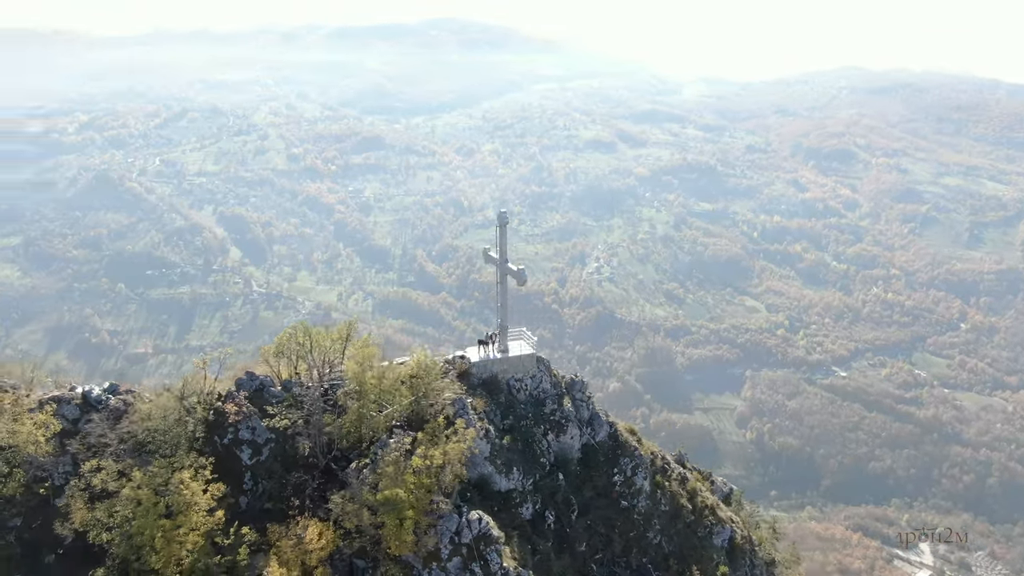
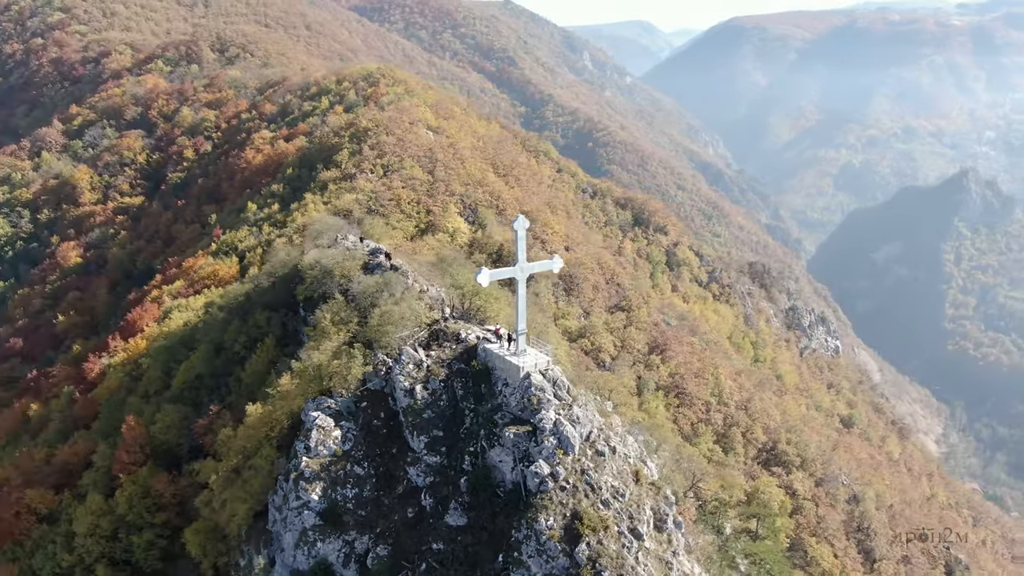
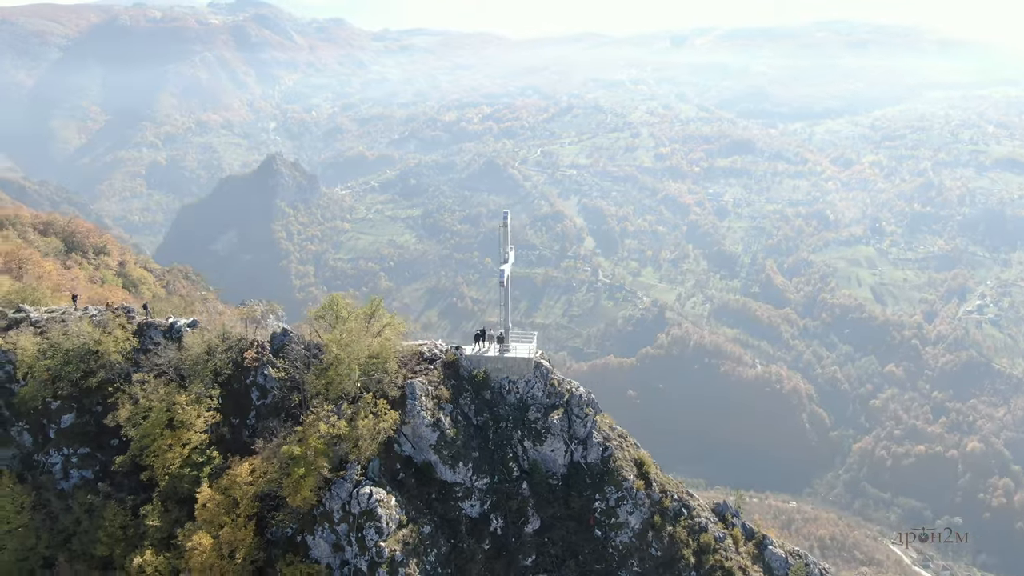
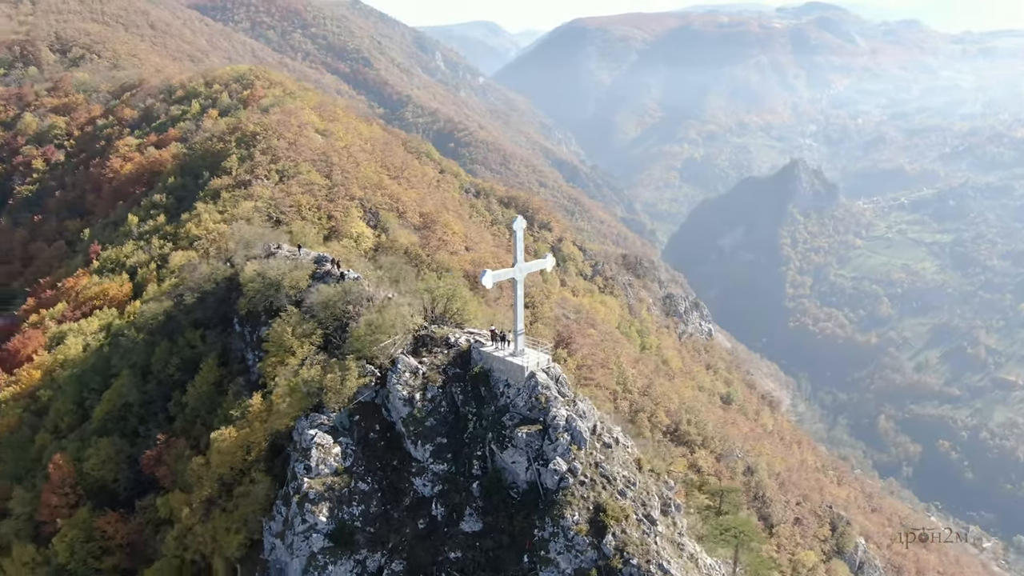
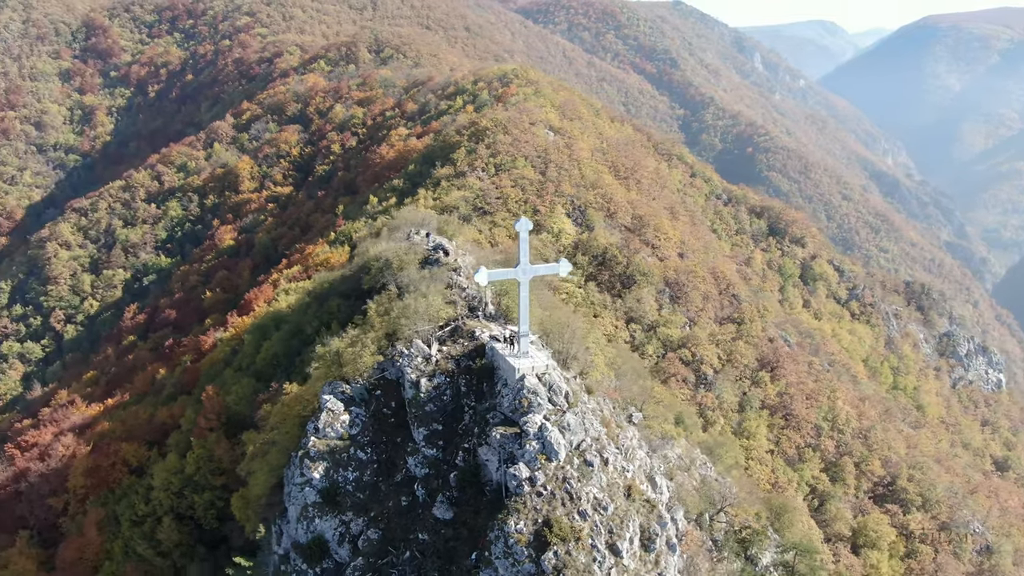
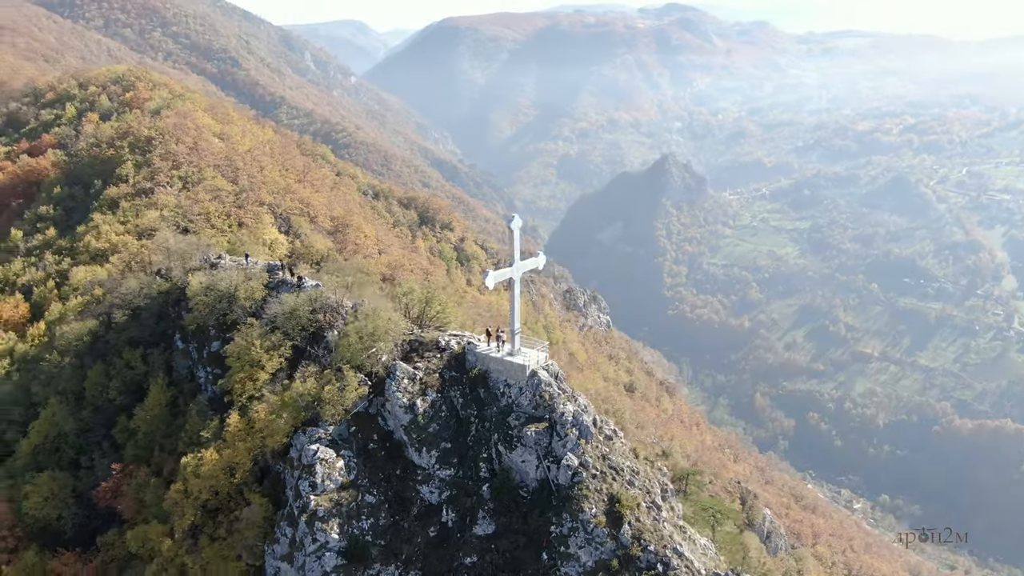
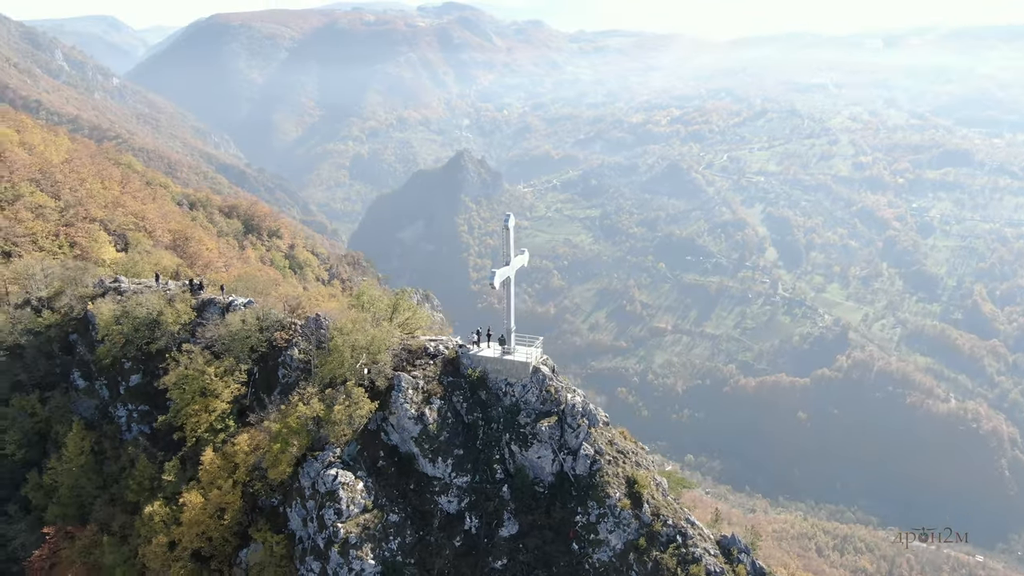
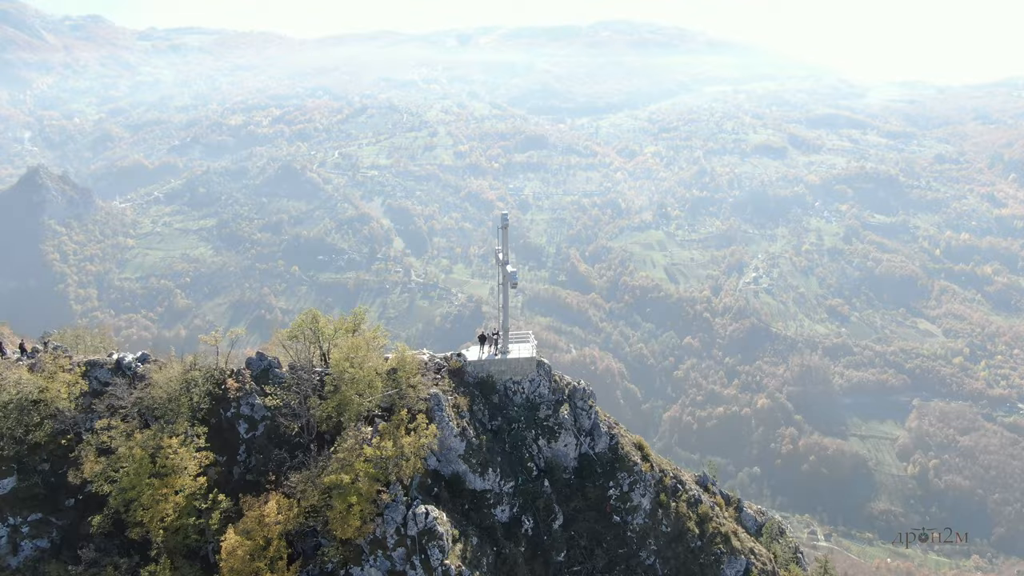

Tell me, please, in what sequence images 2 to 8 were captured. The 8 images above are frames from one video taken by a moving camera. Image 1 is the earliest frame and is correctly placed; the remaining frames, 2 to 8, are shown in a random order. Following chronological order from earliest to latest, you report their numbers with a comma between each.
8, 3, 7, 6, 4, 2, 5
